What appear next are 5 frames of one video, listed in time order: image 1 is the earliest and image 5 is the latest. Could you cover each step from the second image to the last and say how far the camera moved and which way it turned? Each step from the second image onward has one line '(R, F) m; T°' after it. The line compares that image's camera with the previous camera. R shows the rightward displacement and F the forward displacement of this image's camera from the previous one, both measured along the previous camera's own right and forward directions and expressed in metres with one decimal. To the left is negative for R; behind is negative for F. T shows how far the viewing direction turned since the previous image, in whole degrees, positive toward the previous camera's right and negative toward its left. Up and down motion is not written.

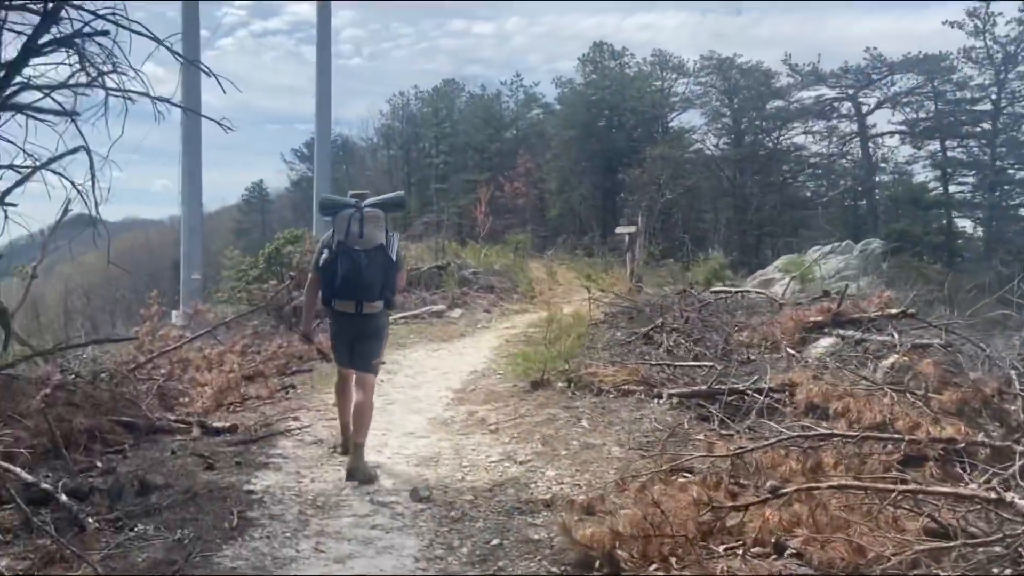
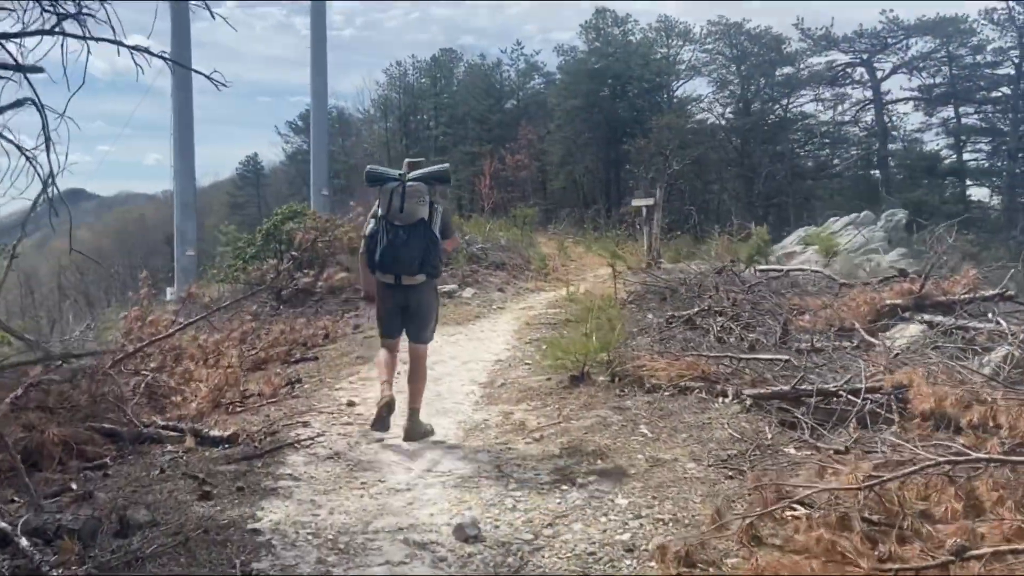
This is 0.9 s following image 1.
(-0.3, +0.9) m; 0°
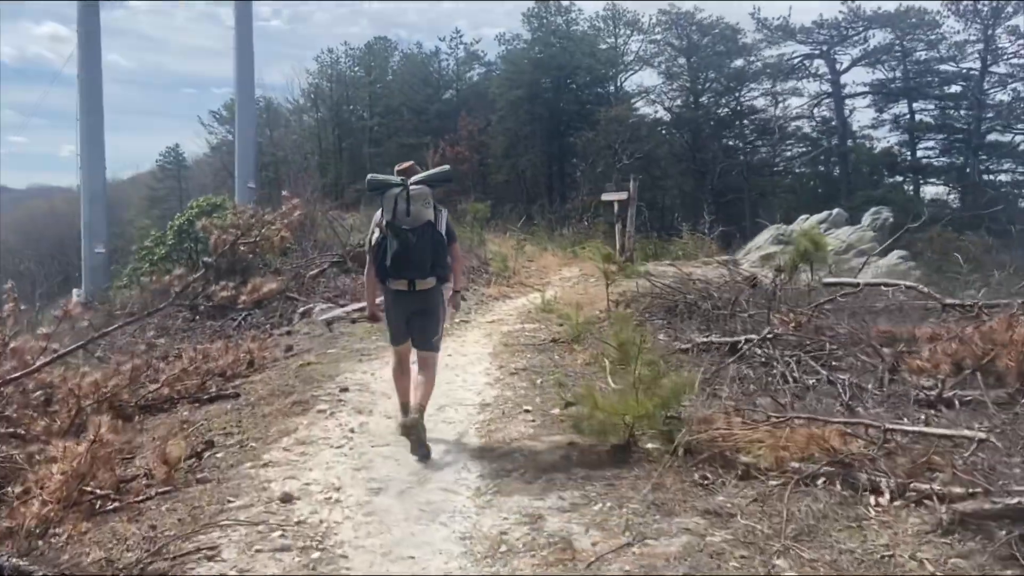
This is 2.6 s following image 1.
(-0.5, +2.2) m; +5°
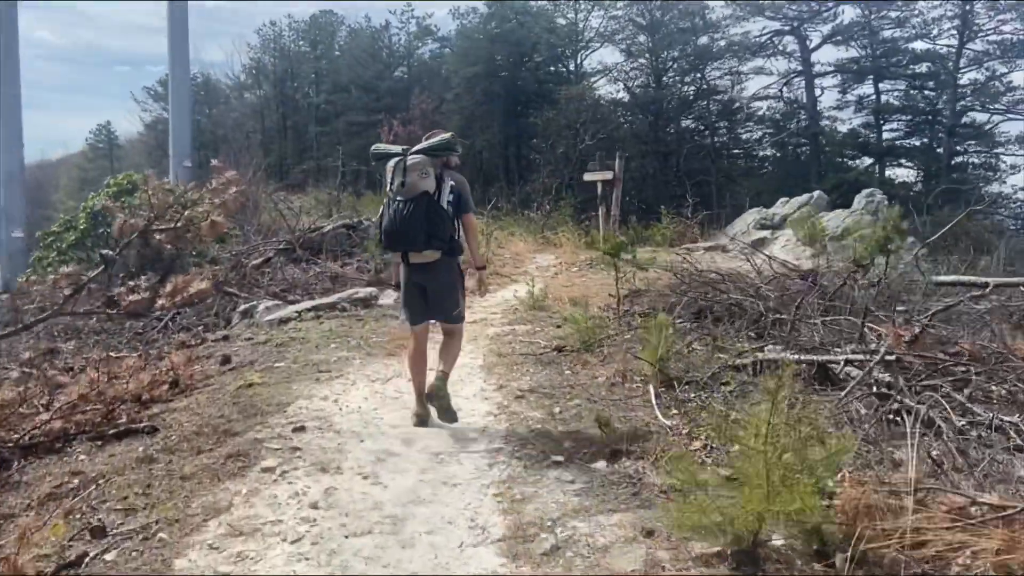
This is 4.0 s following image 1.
(-0.4, +1.7) m; +4°
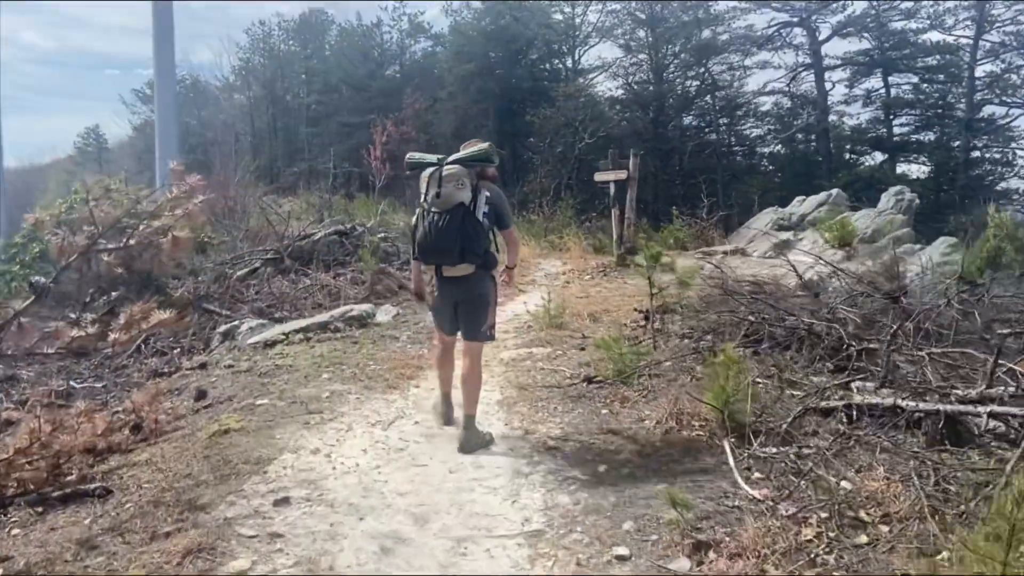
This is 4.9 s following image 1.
(-0.2, +1.1) m; 0°
